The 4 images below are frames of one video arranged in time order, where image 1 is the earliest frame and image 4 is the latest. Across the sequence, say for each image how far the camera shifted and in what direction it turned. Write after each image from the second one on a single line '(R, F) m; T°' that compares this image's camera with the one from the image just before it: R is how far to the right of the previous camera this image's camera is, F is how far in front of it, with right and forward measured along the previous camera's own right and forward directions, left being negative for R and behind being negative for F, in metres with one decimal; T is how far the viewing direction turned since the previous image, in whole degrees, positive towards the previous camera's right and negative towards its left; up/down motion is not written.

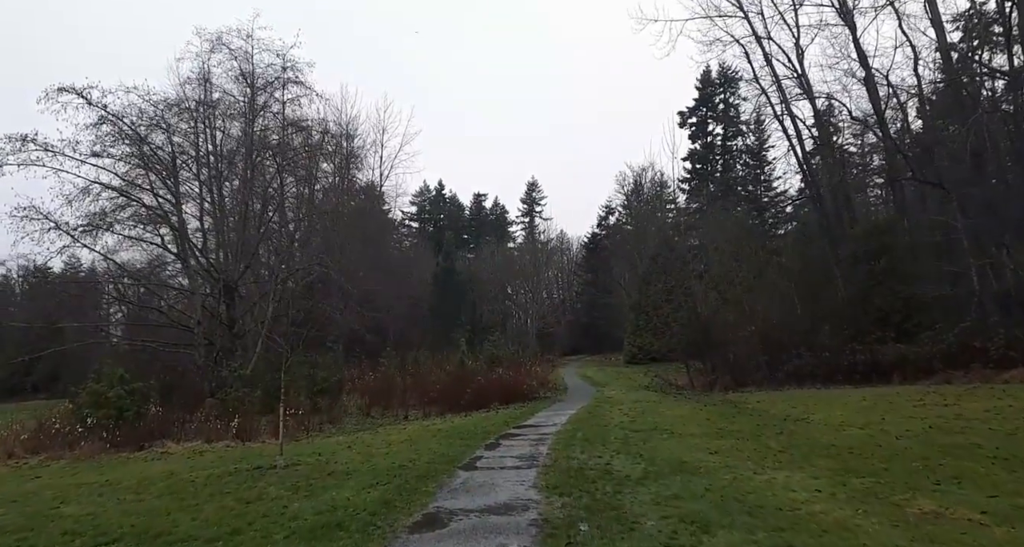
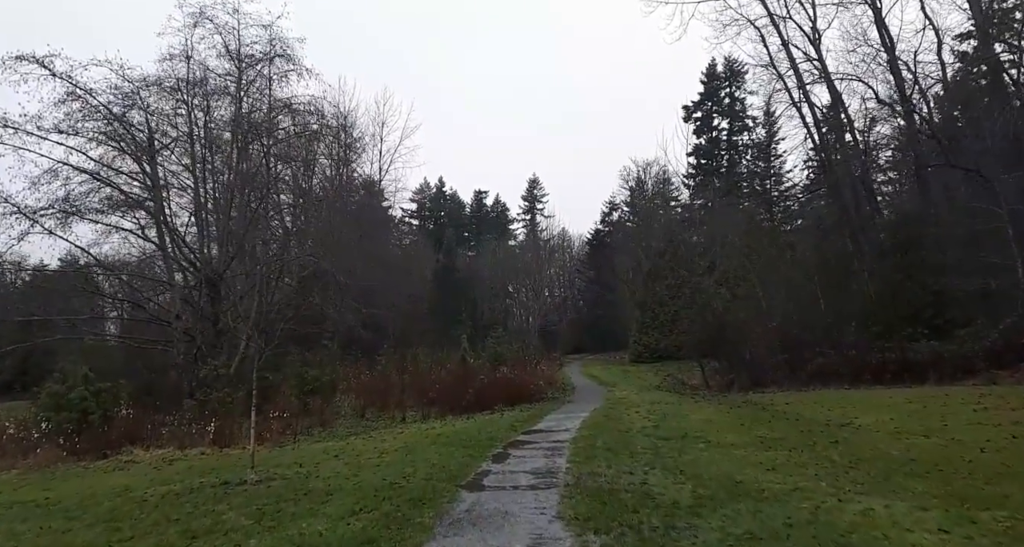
(-0.2, +1.4) m; 0°
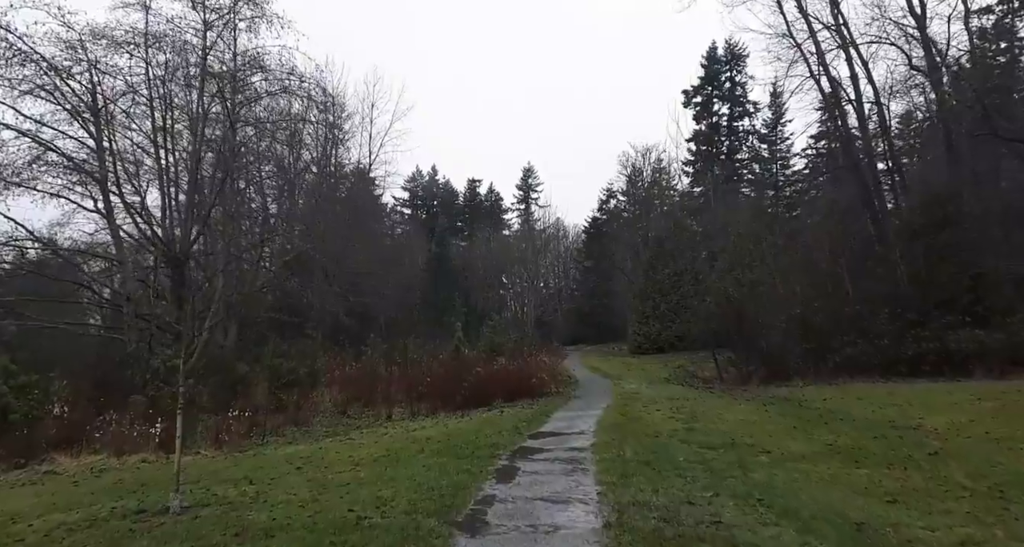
(-0.2, +1.9) m; +1°
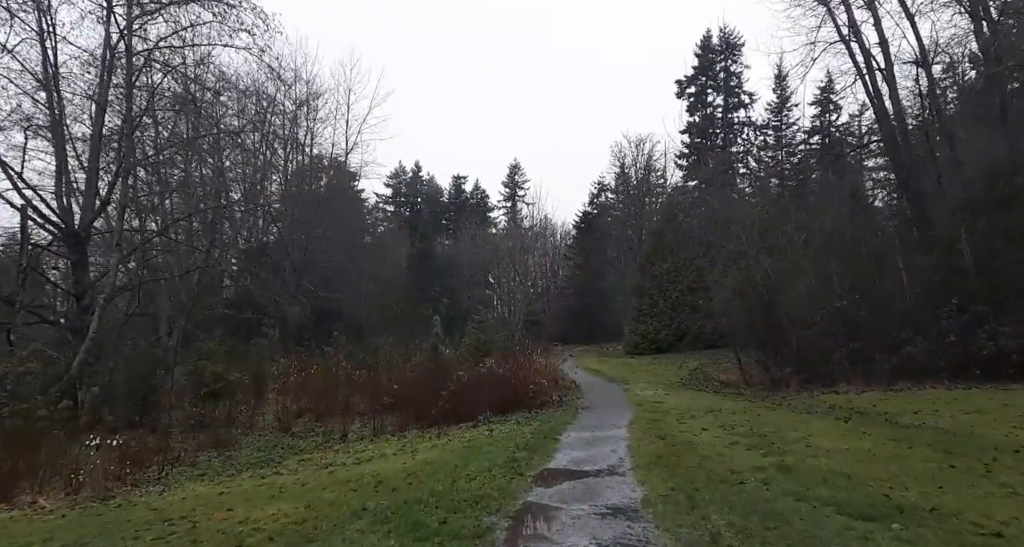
(-0.1, +3.4) m; +1°
